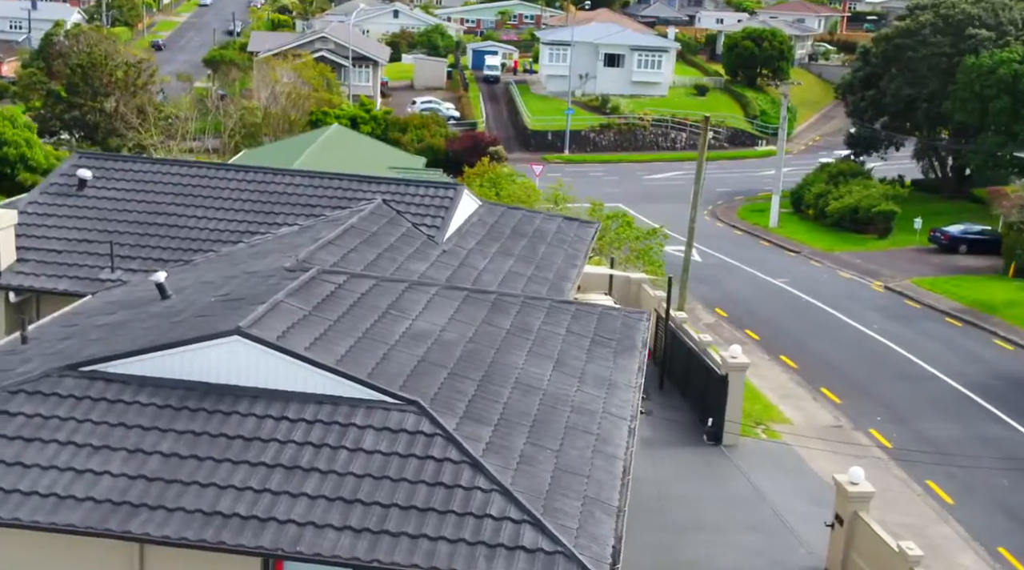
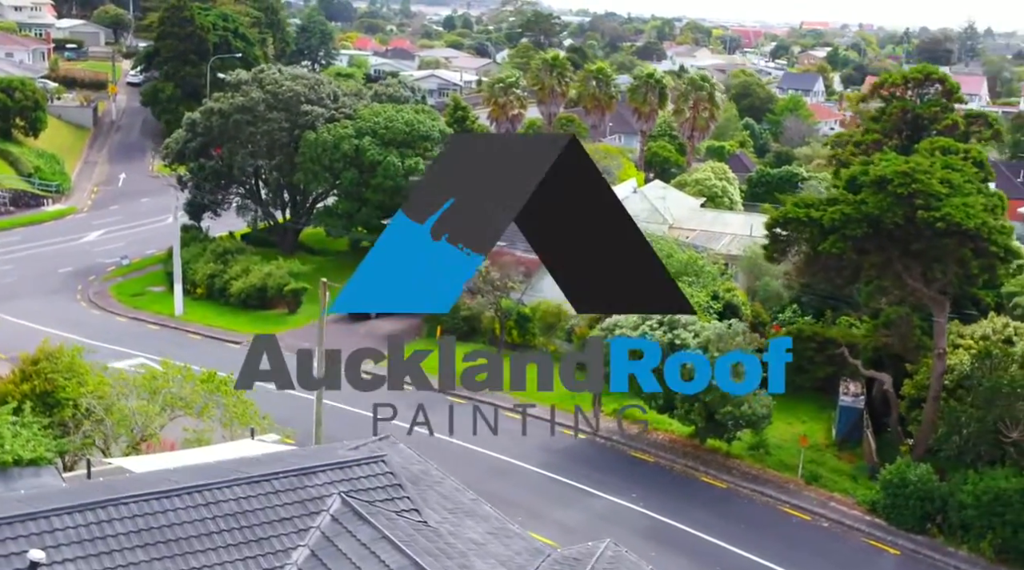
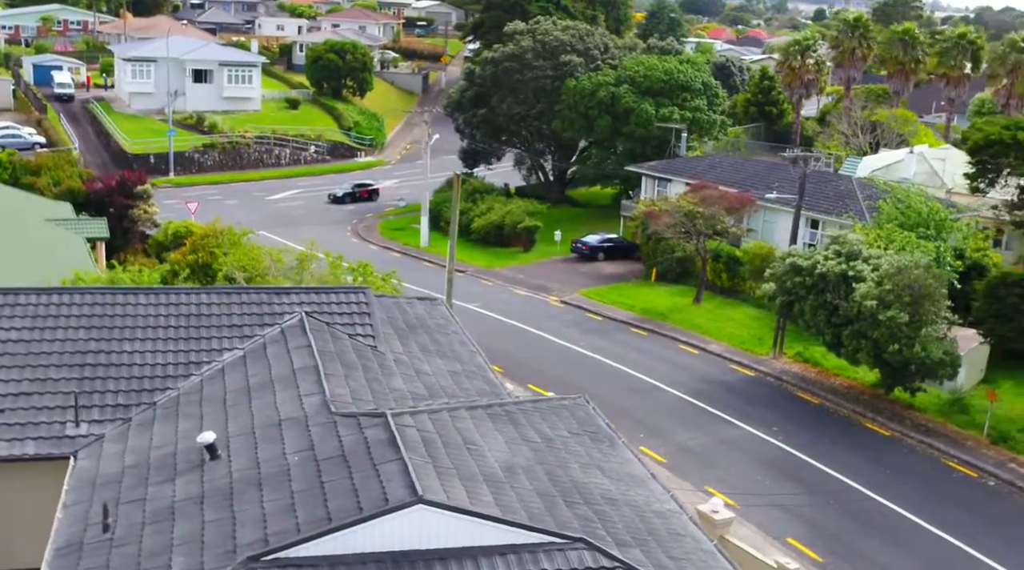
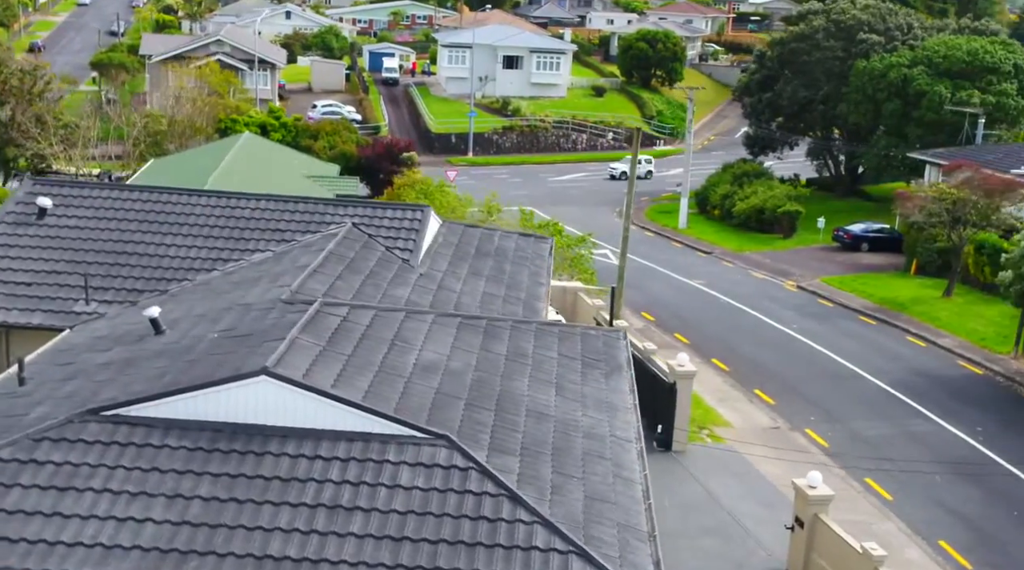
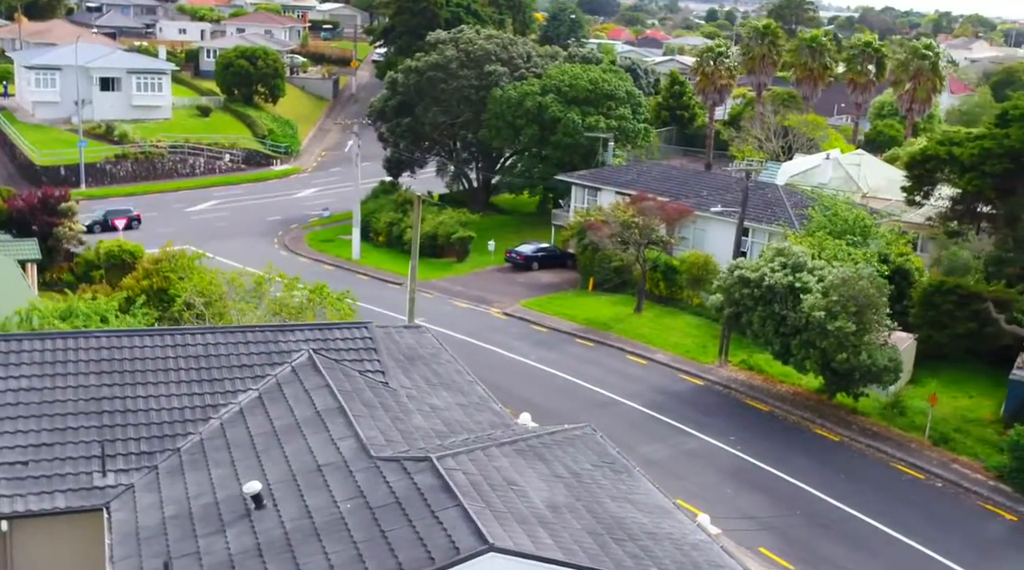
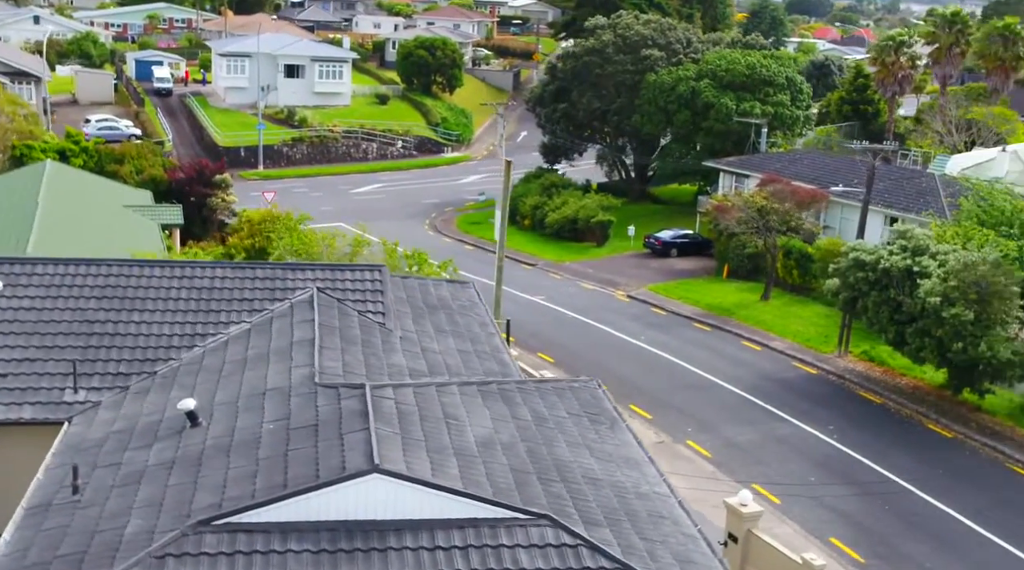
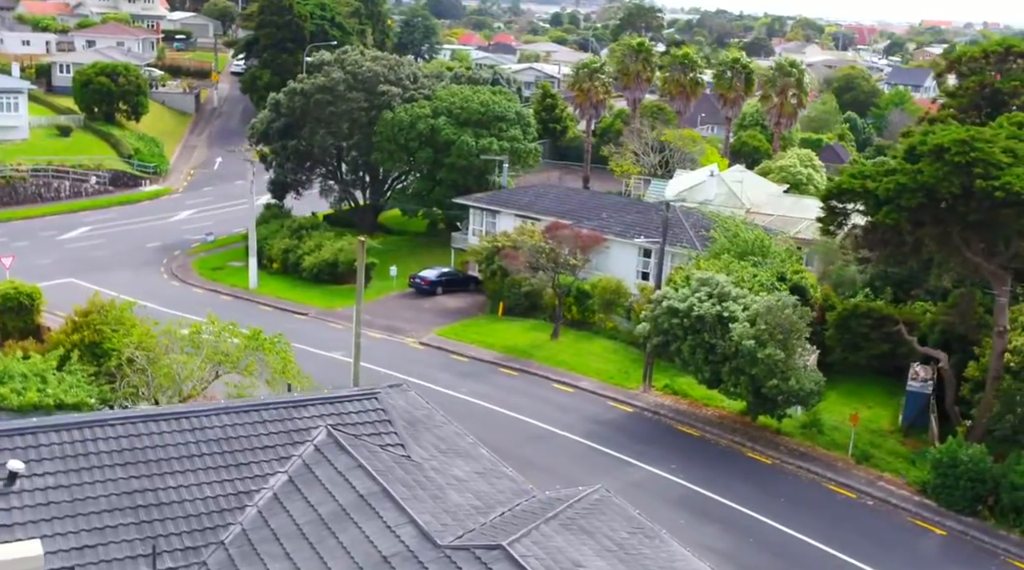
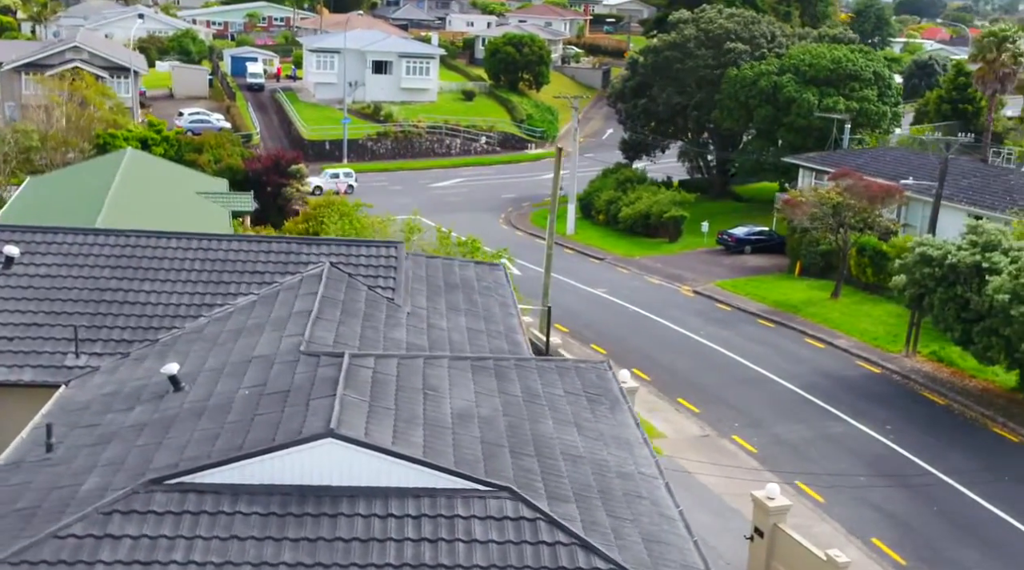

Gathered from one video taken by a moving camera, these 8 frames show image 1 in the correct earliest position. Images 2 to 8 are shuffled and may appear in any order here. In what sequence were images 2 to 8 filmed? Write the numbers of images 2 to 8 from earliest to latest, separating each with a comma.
4, 8, 6, 3, 5, 7, 2
